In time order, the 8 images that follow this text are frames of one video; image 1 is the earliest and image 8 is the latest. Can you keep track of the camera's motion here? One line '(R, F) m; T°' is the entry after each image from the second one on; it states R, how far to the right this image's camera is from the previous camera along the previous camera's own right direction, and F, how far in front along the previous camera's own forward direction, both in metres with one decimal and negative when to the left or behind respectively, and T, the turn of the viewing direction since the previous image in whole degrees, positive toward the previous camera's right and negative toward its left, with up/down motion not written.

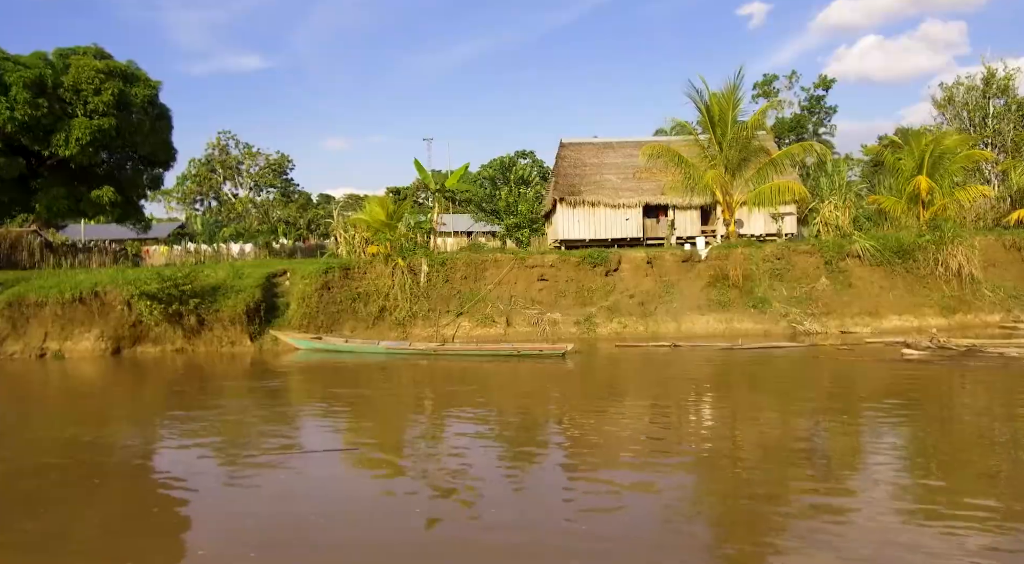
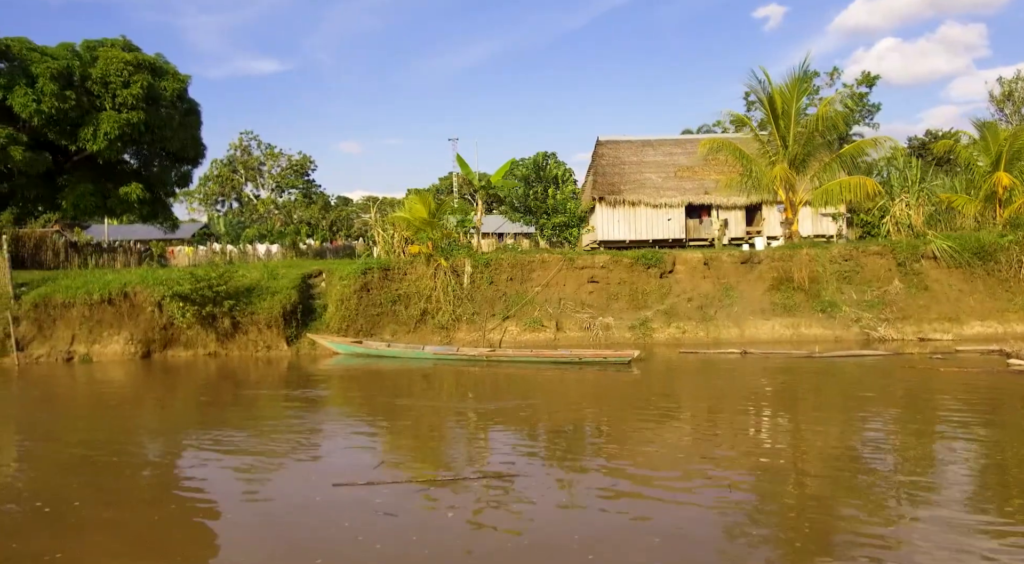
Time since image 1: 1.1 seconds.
(-0.7, +0.8) m; -1°
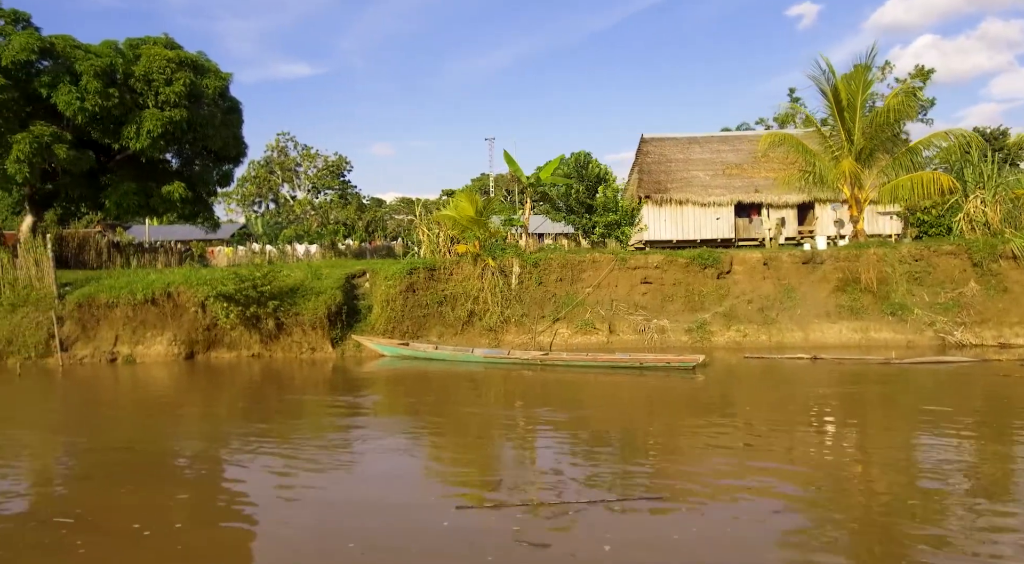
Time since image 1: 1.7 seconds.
(-0.4, +0.5) m; -2°
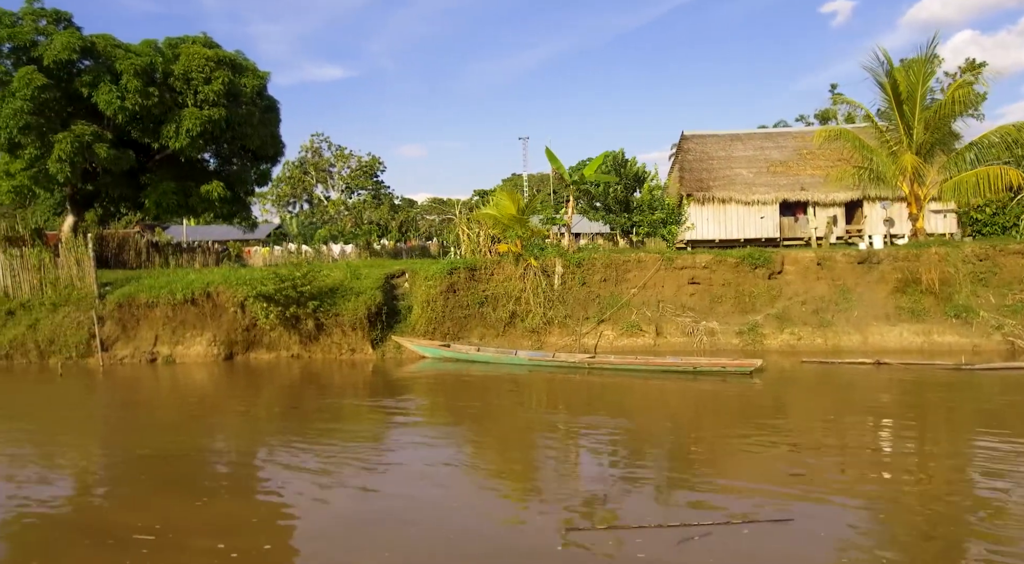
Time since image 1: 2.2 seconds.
(-0.3, +0.4) m; -2°
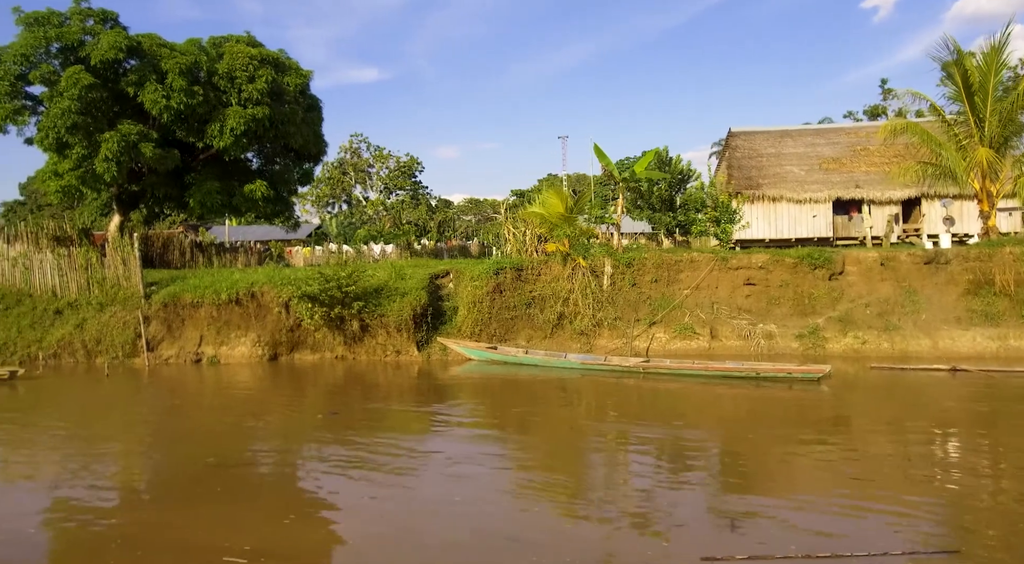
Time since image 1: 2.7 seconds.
(-0.3, +0.4) m; -3°
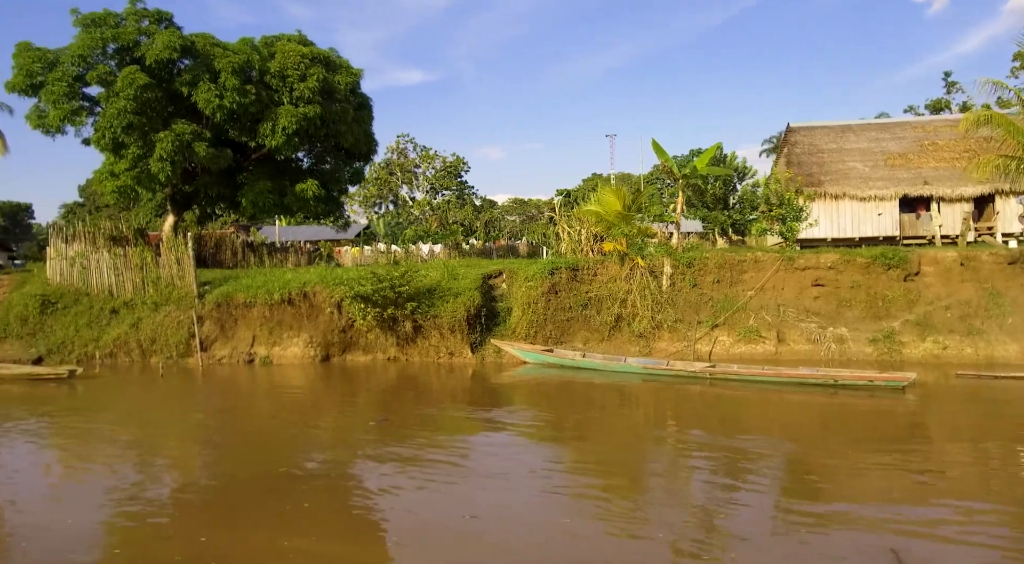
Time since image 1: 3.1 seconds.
(-0.3, +0.4) m; -3°
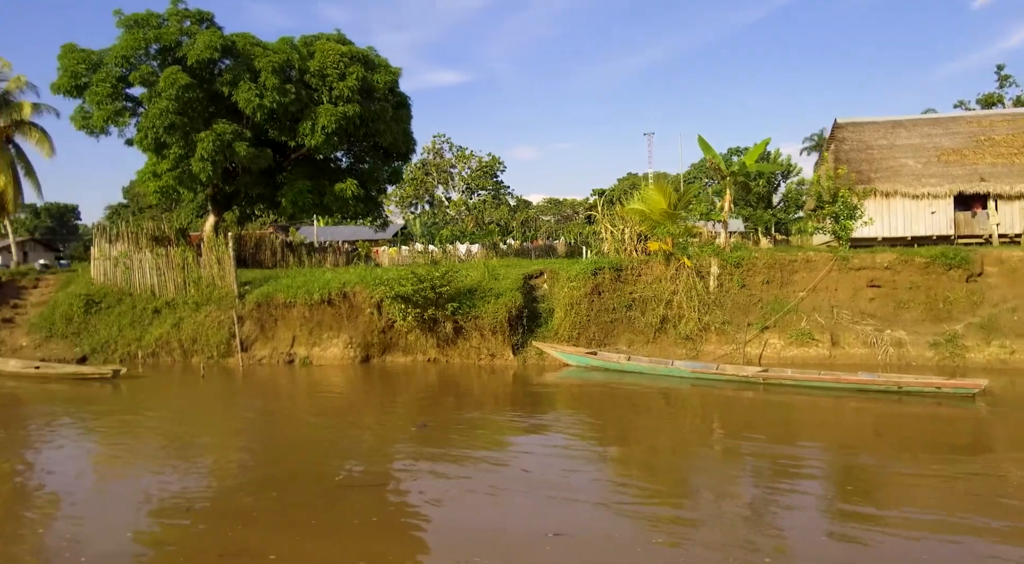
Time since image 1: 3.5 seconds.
(-0.2, +0.2) m; -3°
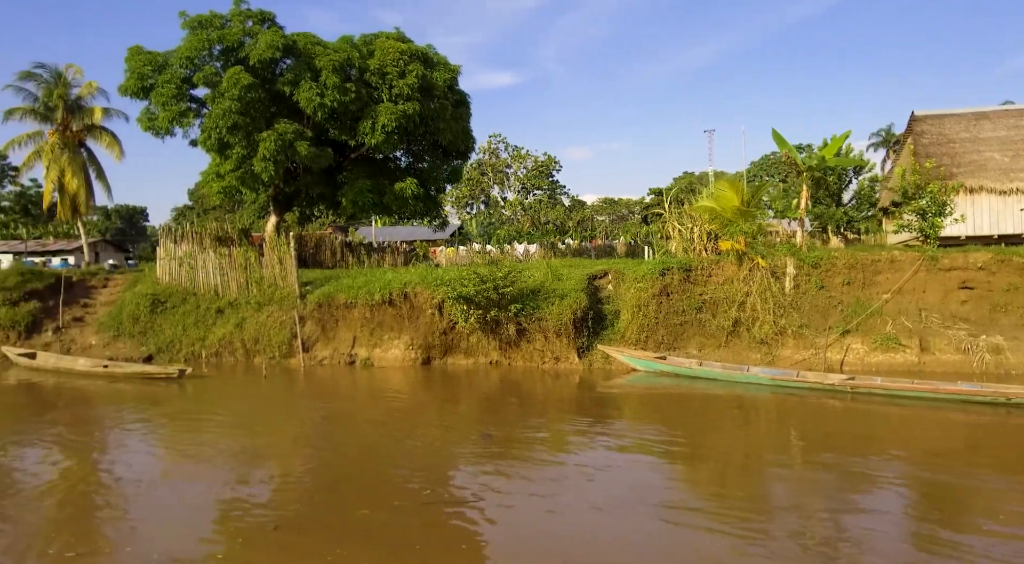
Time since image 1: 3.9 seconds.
(-0.2, +0.3) m; -4°
